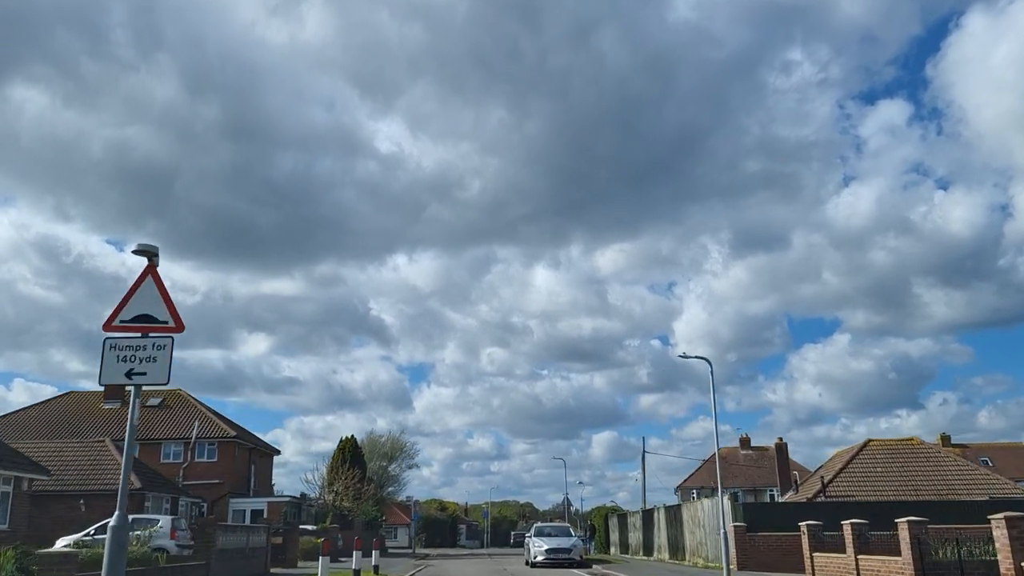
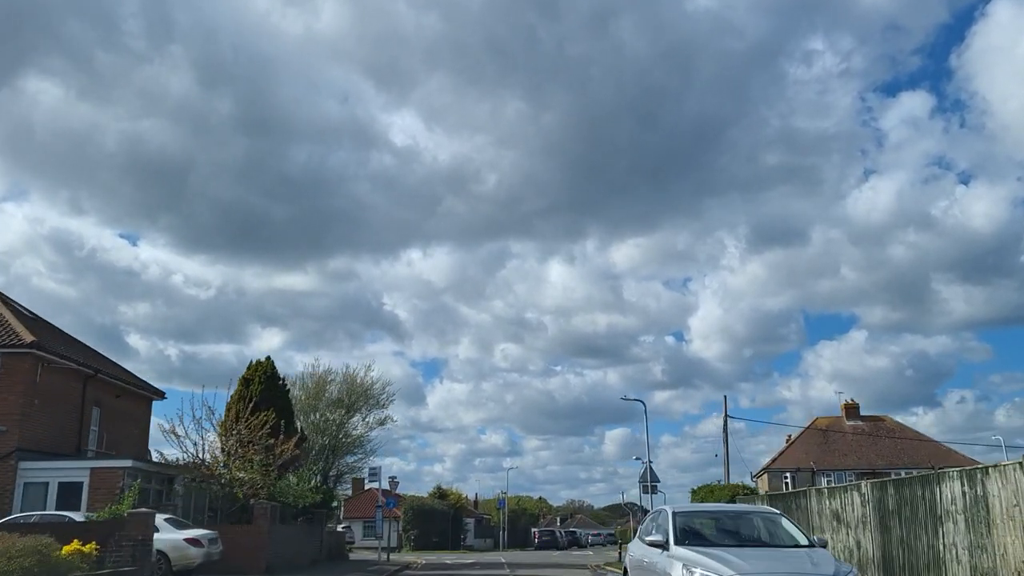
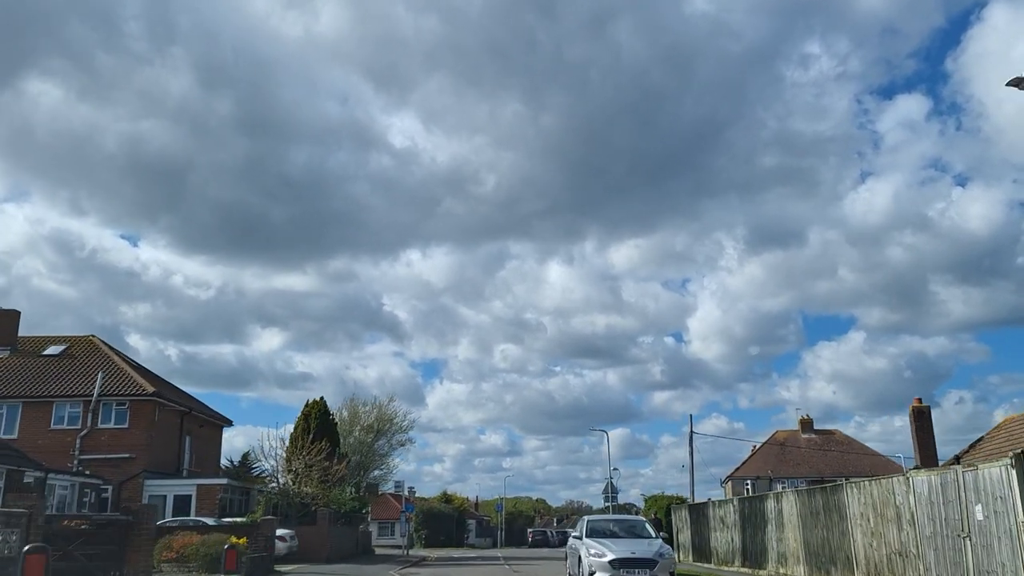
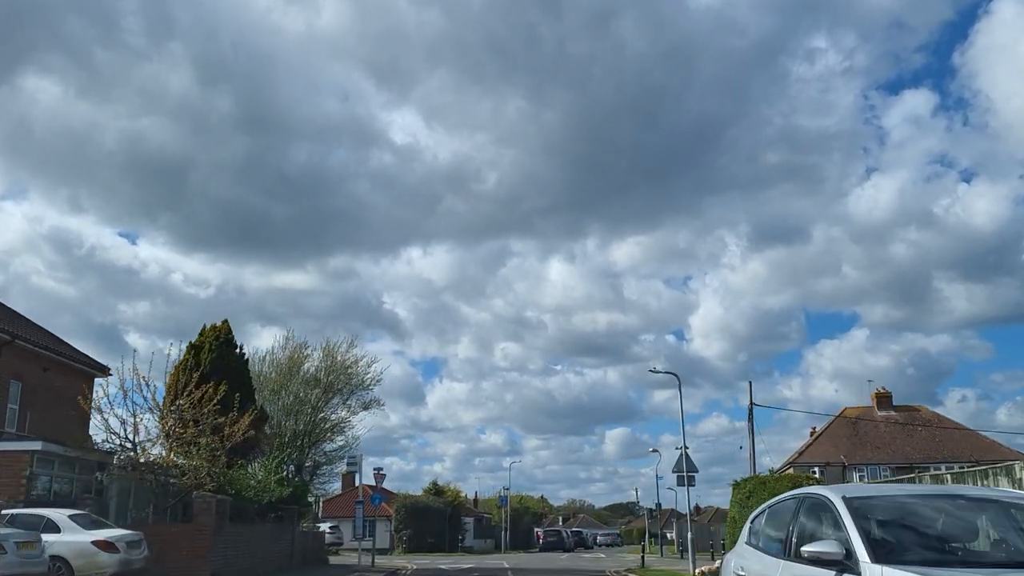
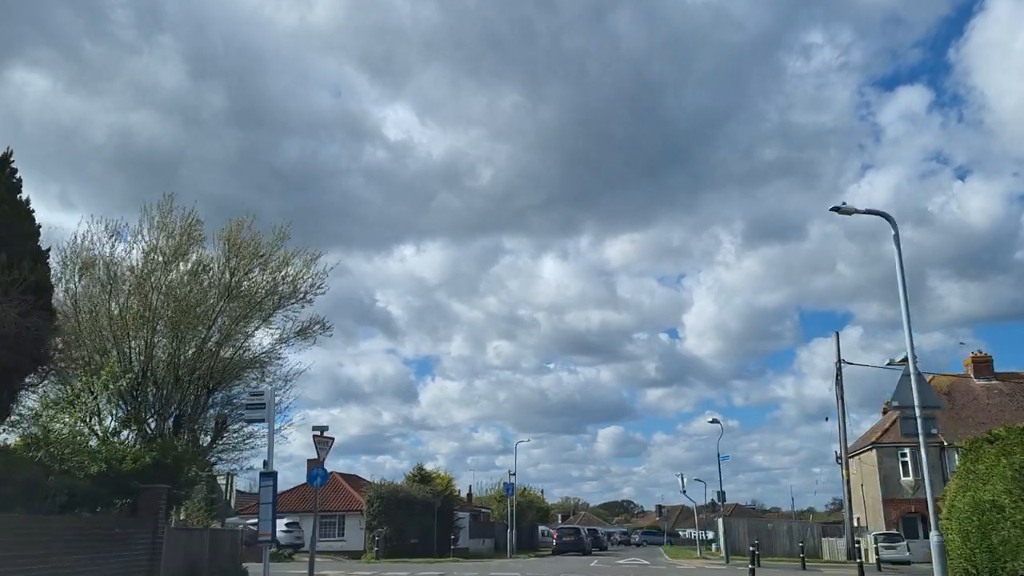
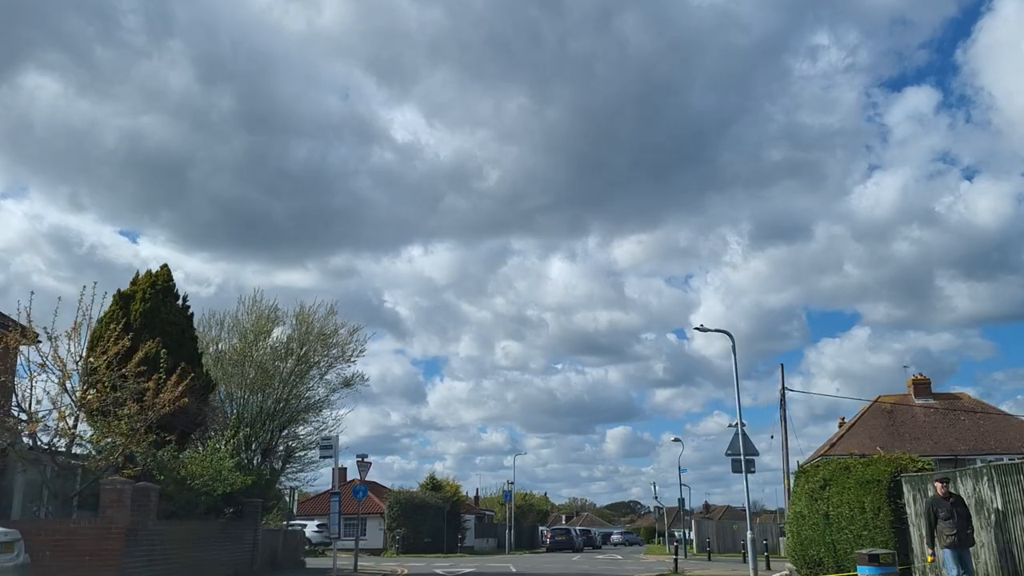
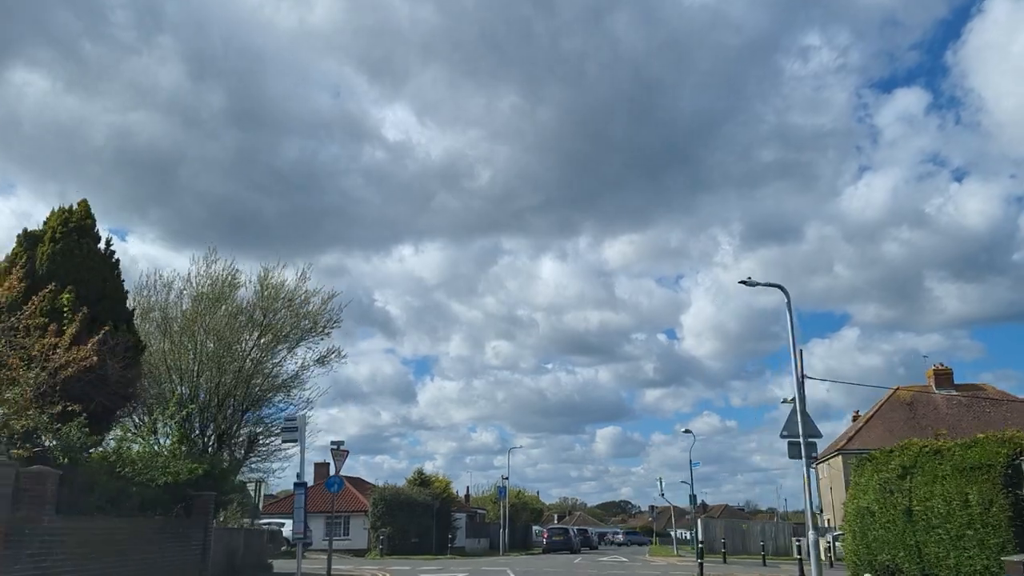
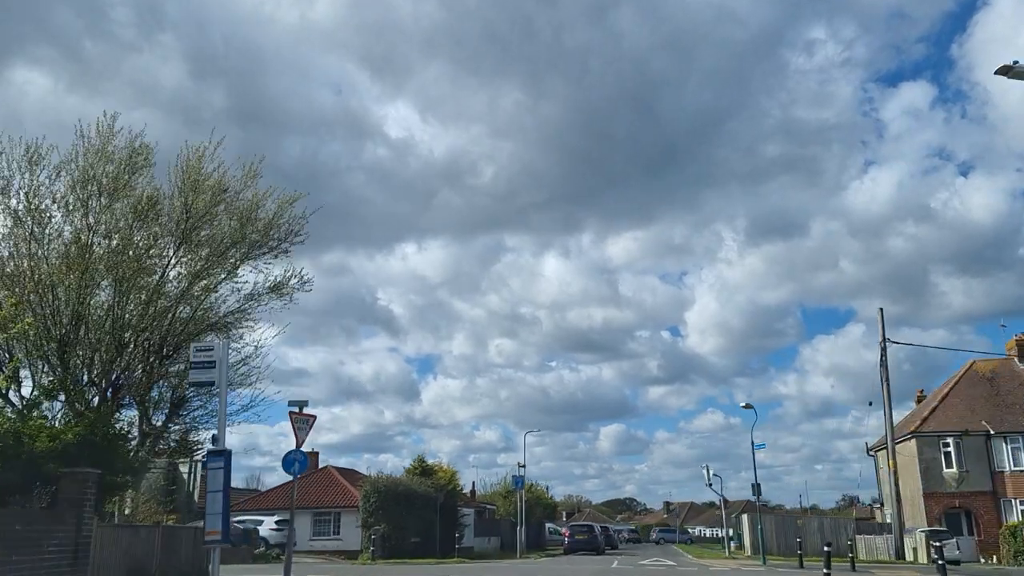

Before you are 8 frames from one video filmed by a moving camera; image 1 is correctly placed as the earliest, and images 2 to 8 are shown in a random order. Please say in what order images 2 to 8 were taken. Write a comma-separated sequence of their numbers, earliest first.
3, 2, 4, 6, 7, 5, 8
